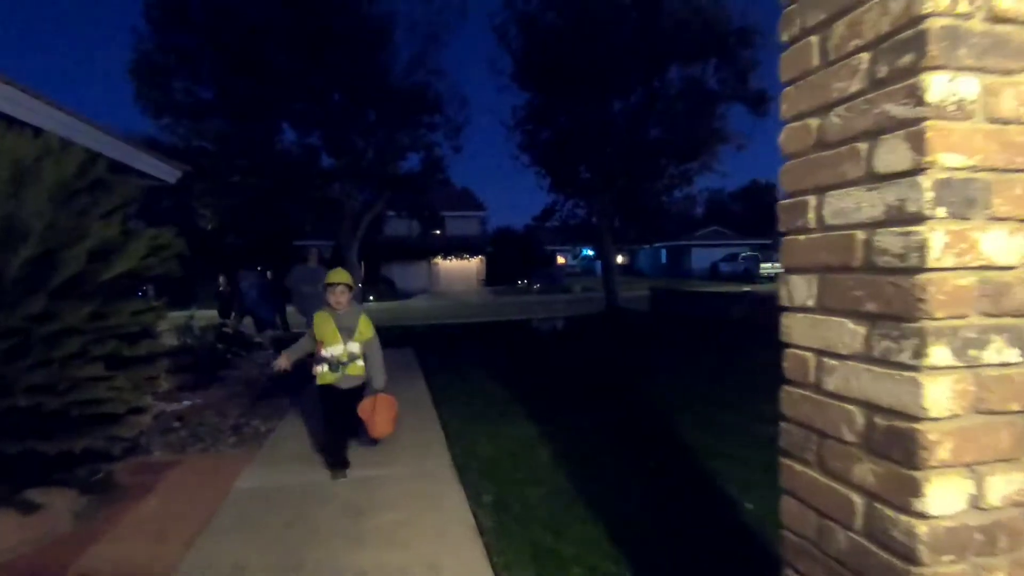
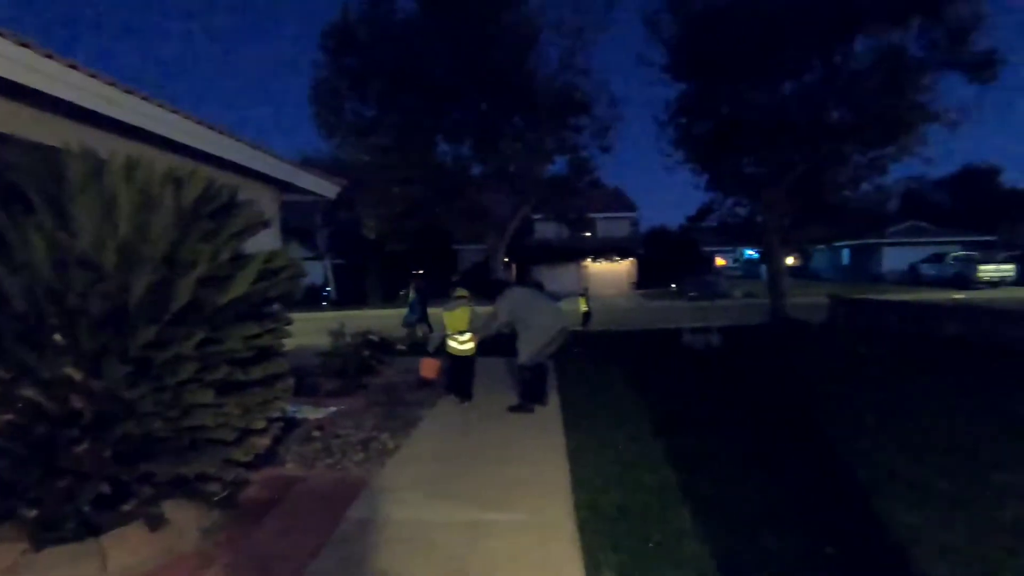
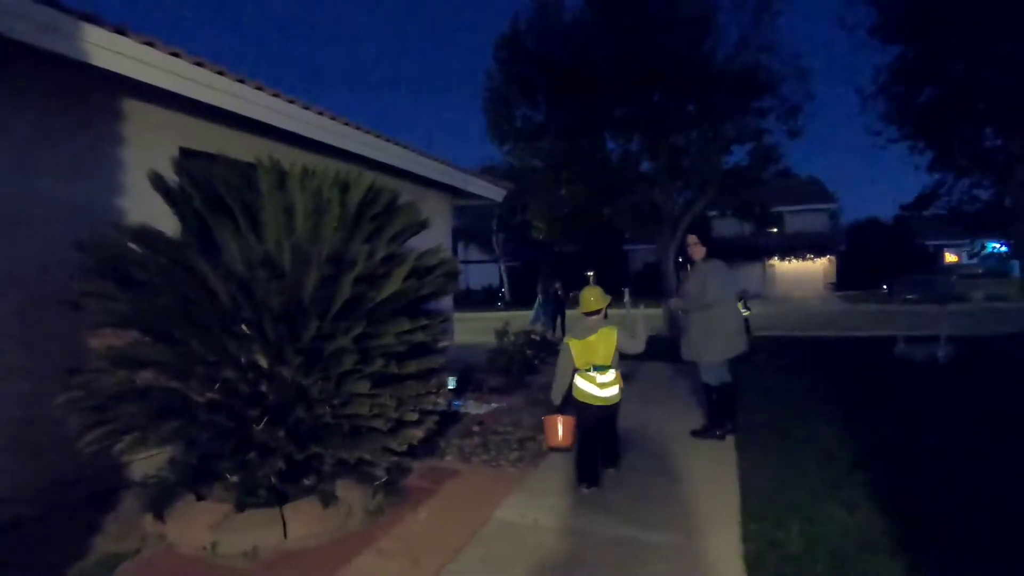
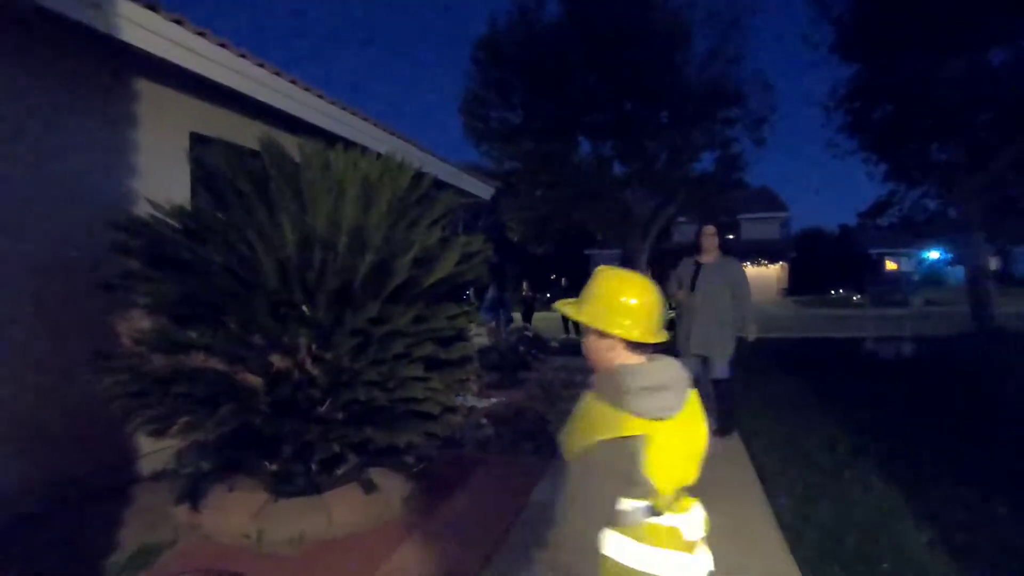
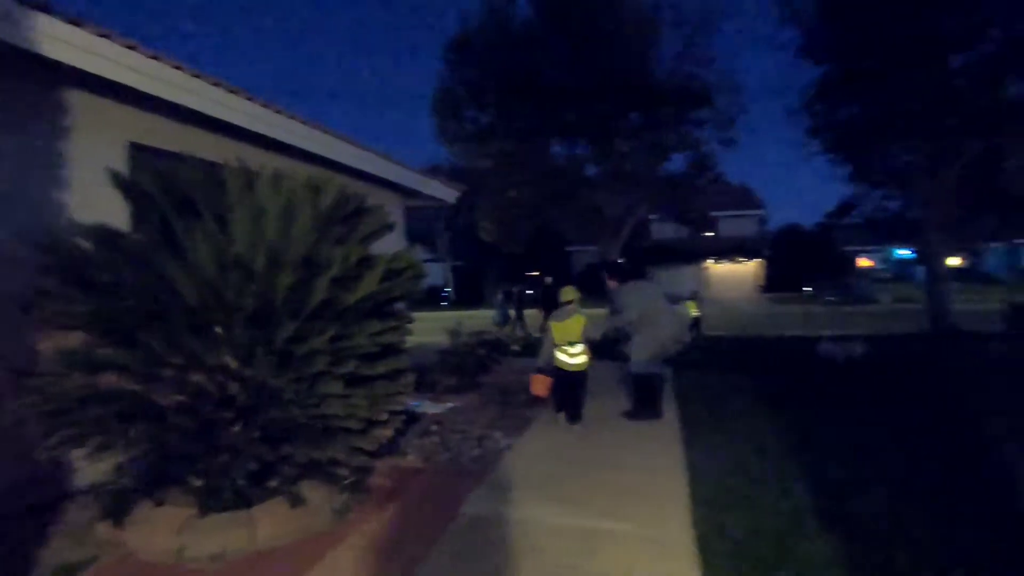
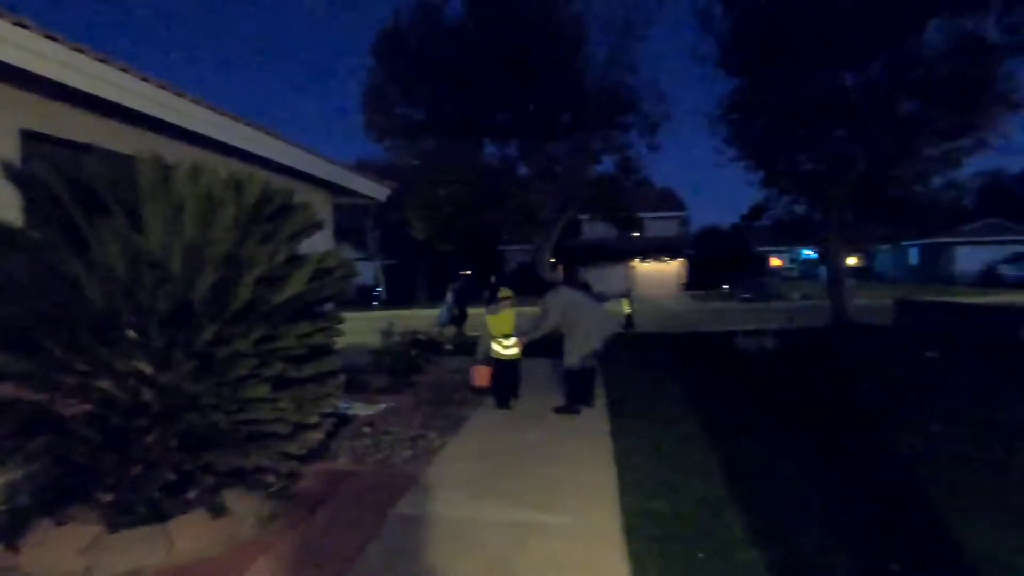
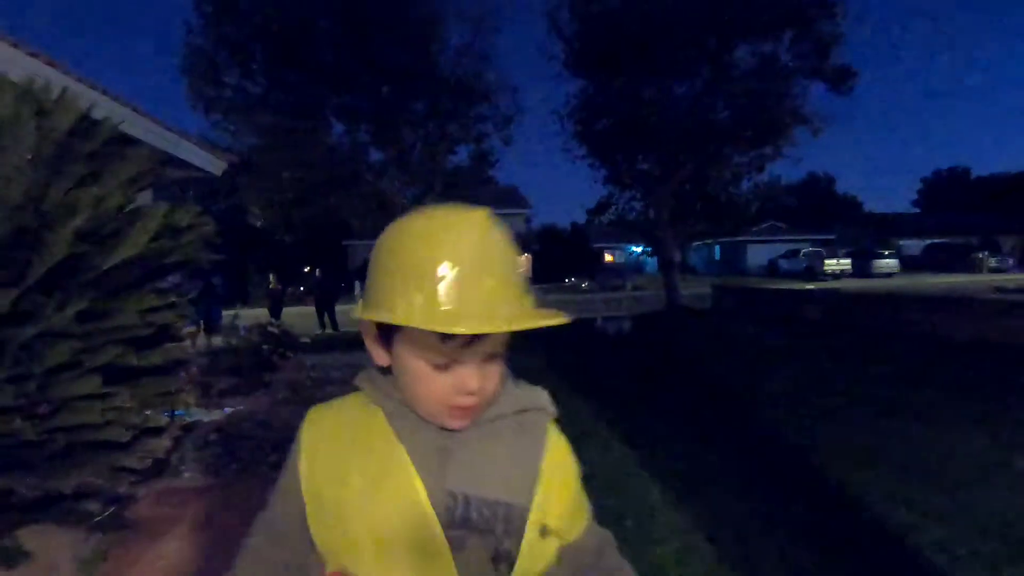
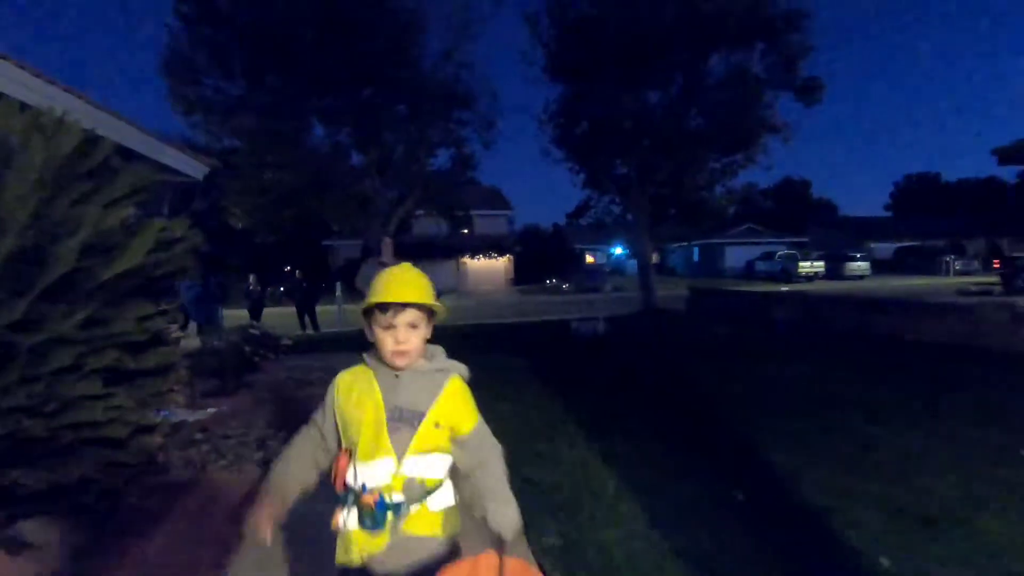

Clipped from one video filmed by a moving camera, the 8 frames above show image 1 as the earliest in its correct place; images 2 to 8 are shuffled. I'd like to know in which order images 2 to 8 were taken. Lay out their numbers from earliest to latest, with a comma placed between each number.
8, 7, 4, 3, 5, 6, 2
